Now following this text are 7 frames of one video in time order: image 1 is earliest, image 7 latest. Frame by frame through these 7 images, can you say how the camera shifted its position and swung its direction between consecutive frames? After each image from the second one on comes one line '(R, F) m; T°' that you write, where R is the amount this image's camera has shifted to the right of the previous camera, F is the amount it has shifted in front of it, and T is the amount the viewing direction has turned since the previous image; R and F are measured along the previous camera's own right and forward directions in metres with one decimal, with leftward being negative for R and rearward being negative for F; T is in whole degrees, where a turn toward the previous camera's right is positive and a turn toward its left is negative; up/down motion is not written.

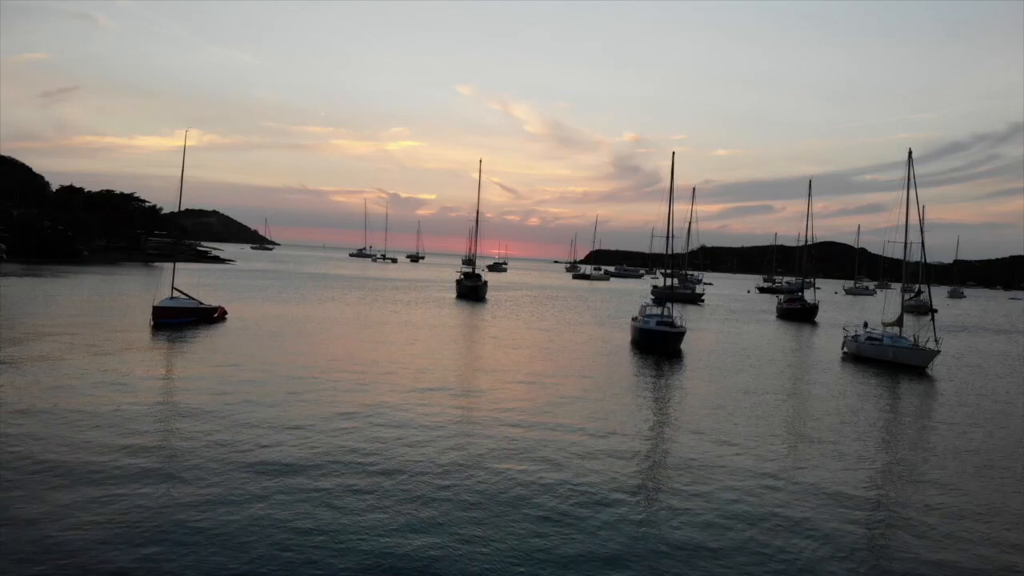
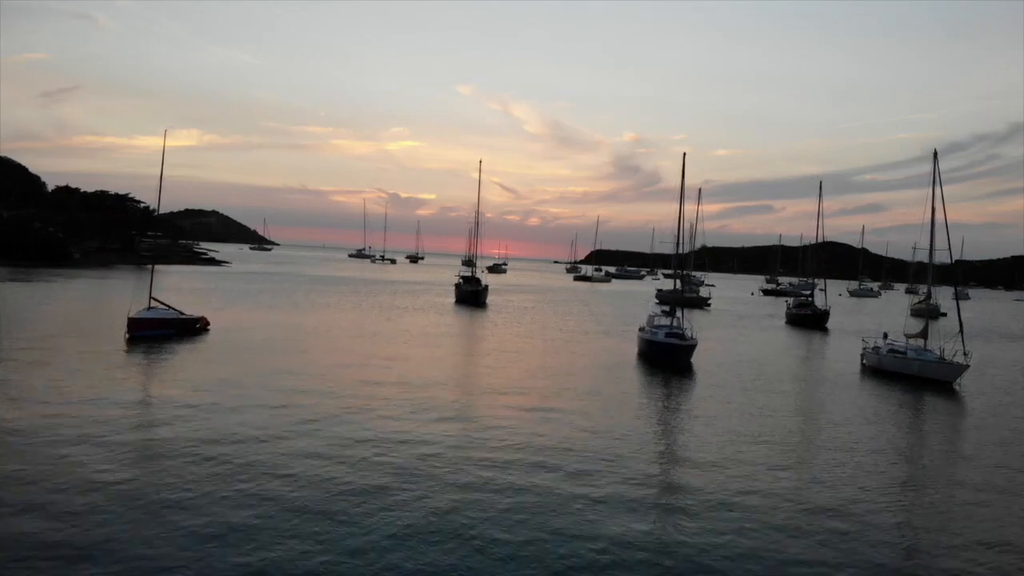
(0.0, +1.4) m; 0°
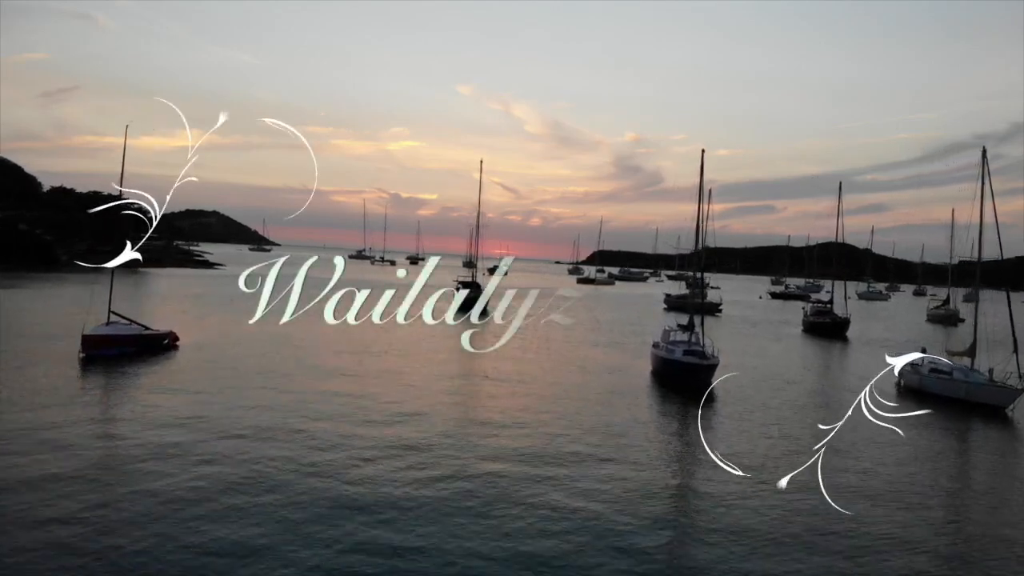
(-0.1, +2.2) m; 0°
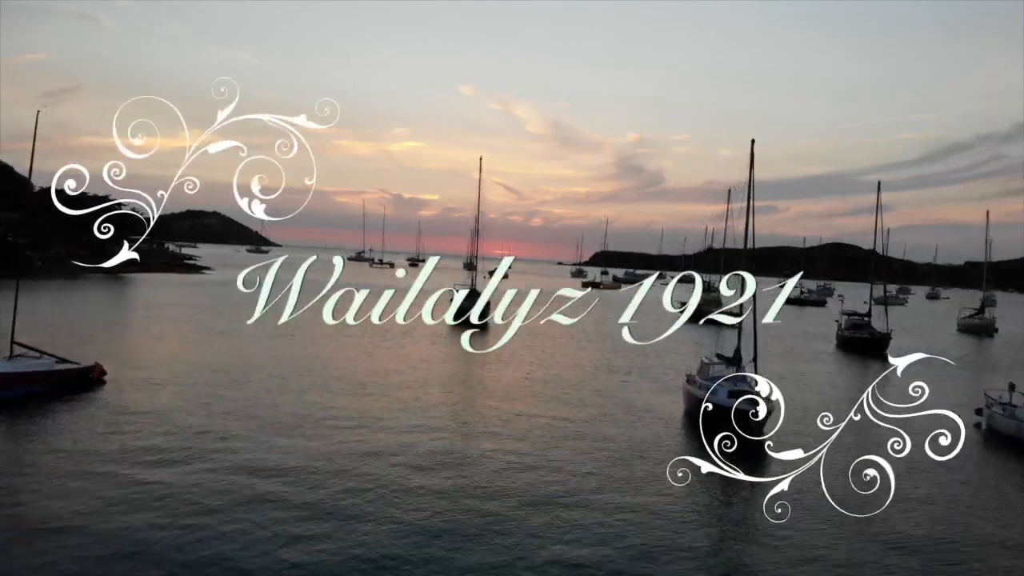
(0.0, +4.0) m; 0°
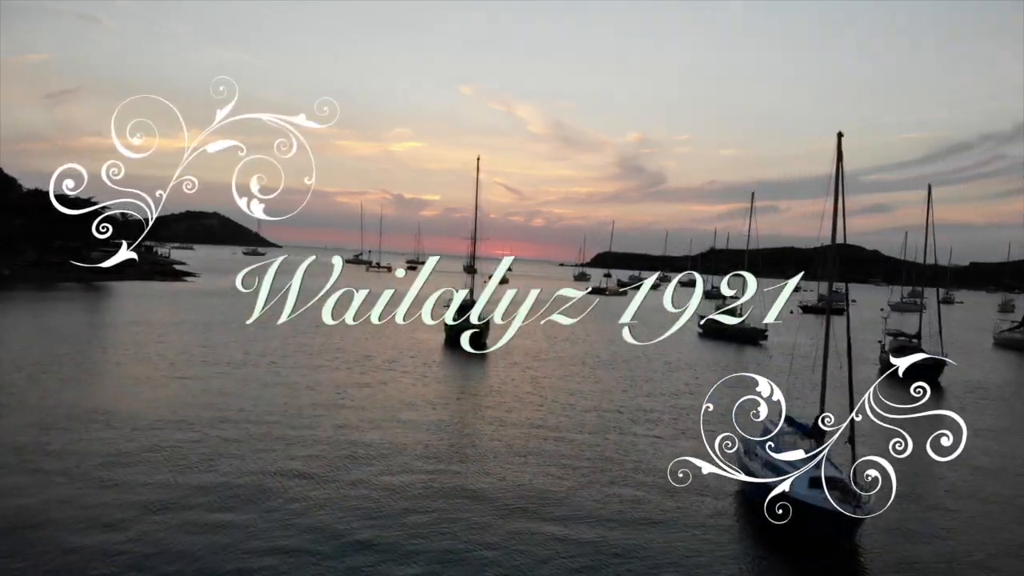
(+0.1, +4.3) m; 0°
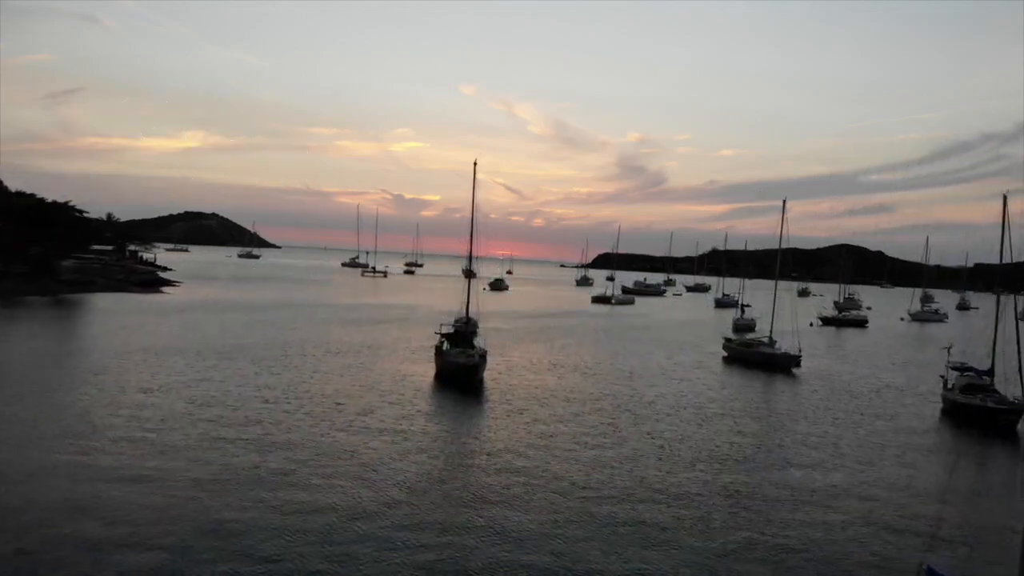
(0.0, +4.5) m; 0°
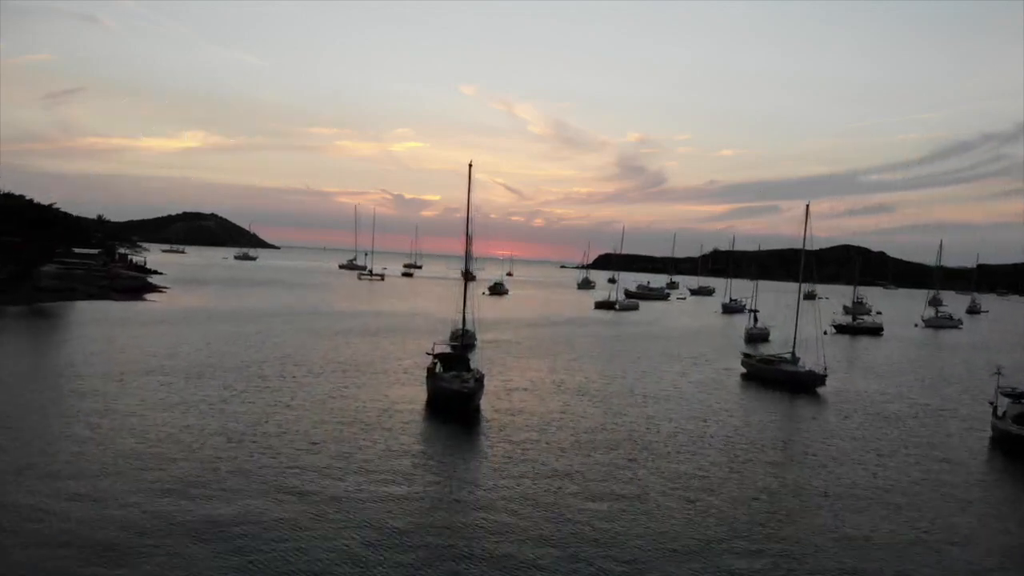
(0.0, +2.9) m; 0°
